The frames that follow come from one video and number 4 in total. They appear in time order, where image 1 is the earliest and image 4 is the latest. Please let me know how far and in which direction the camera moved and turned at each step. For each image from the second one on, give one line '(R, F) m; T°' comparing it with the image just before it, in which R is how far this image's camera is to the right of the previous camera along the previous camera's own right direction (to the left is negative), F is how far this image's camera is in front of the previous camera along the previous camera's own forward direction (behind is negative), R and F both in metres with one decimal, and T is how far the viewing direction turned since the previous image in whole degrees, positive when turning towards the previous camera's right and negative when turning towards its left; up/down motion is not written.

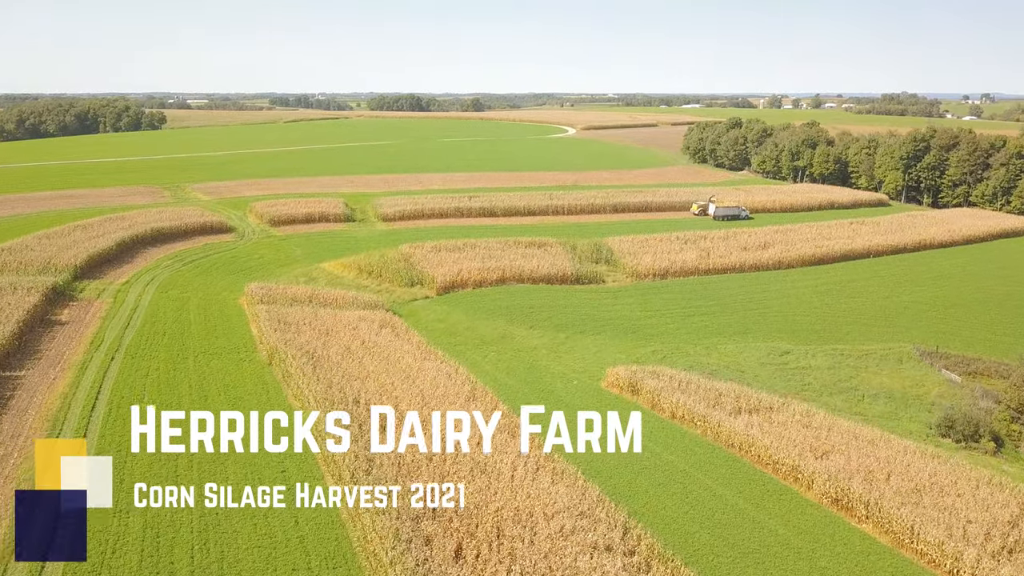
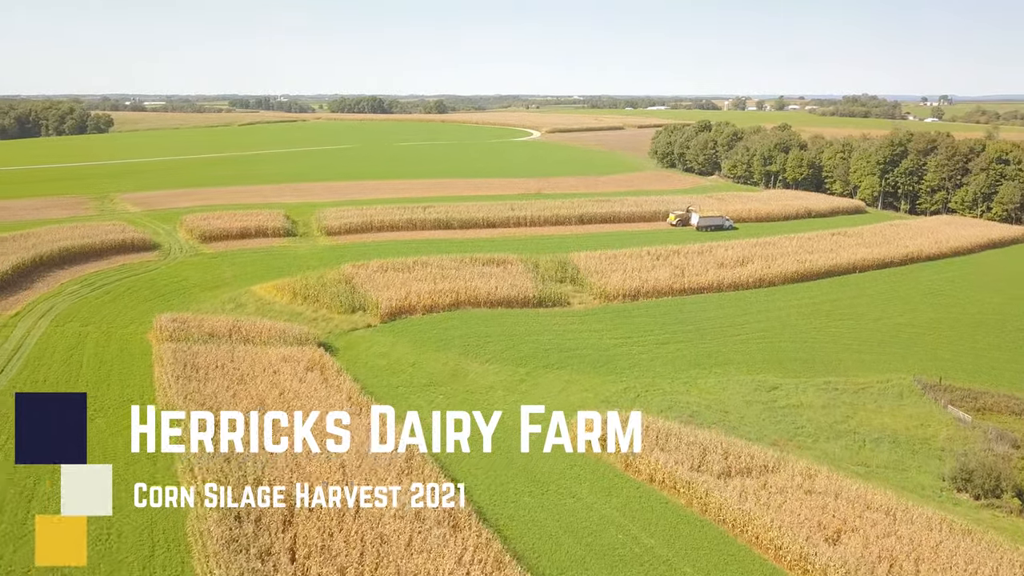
(+0.7, +3.4) m; +3°
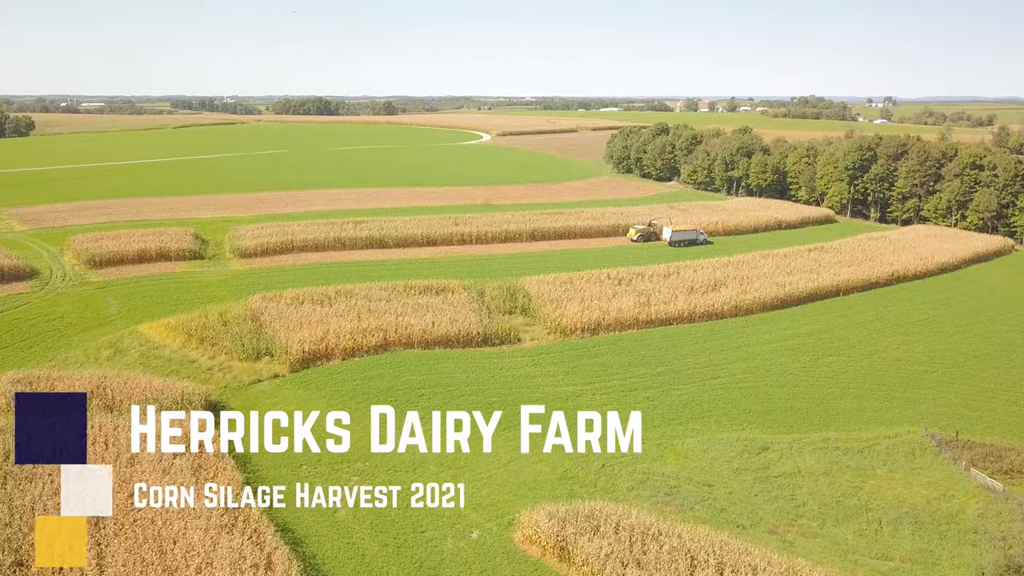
(+0.7, +4.4) m; +4°
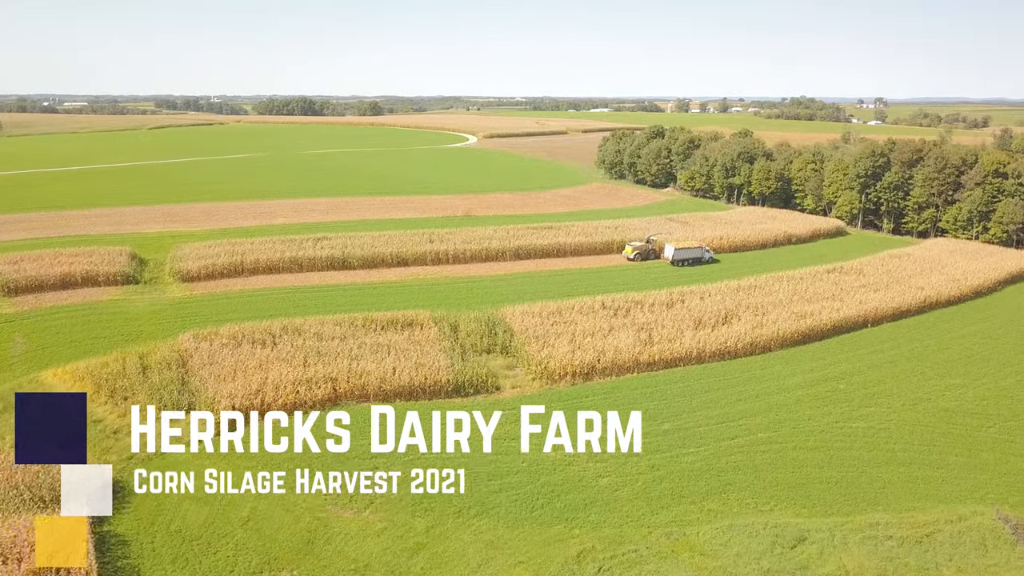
(+0.4, +3.9) m; +1°
